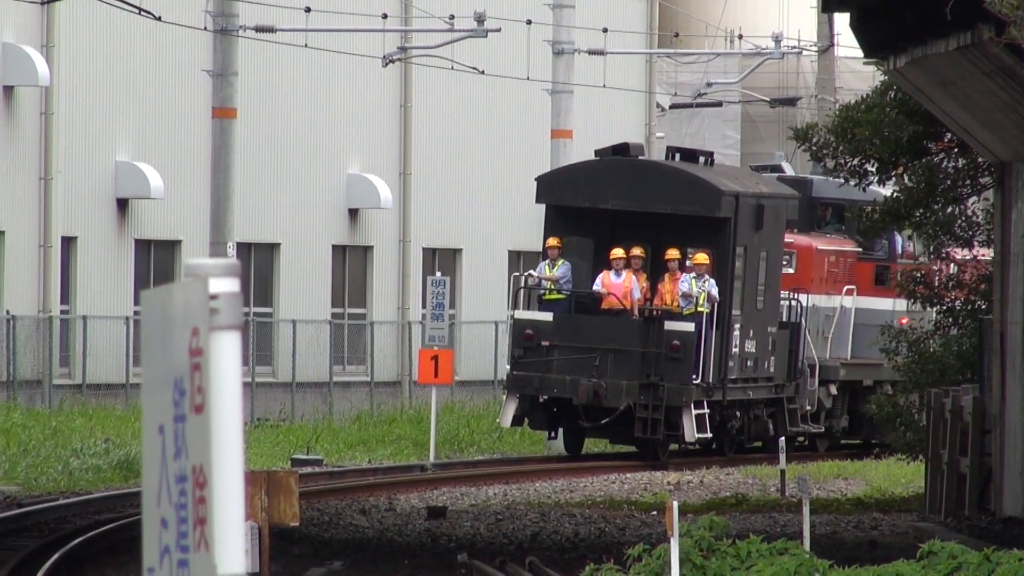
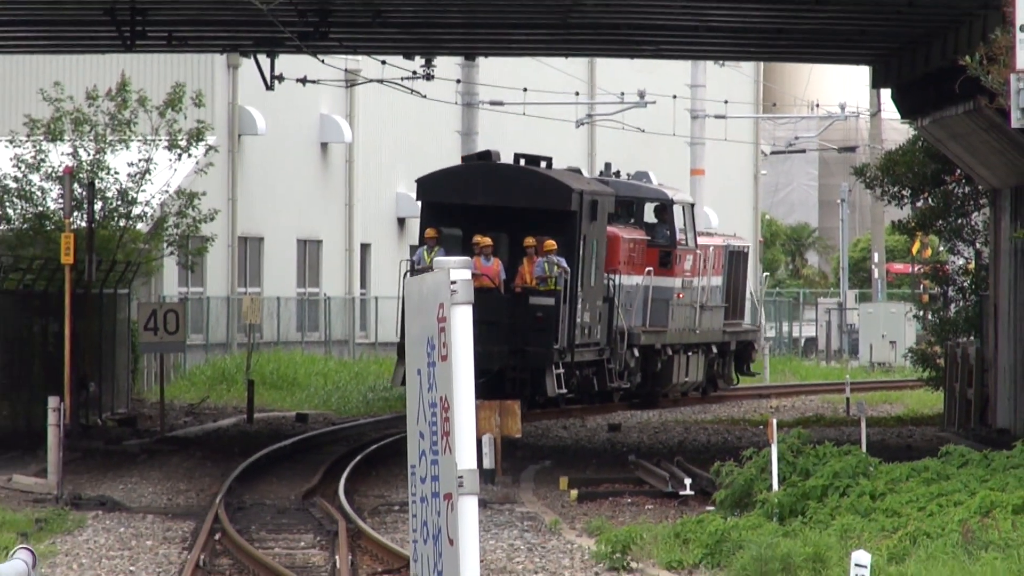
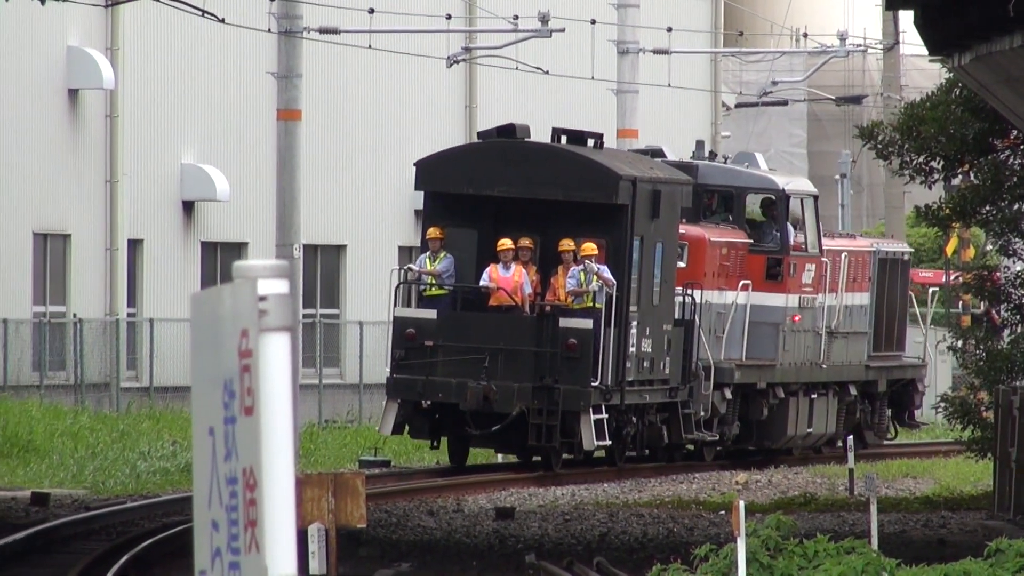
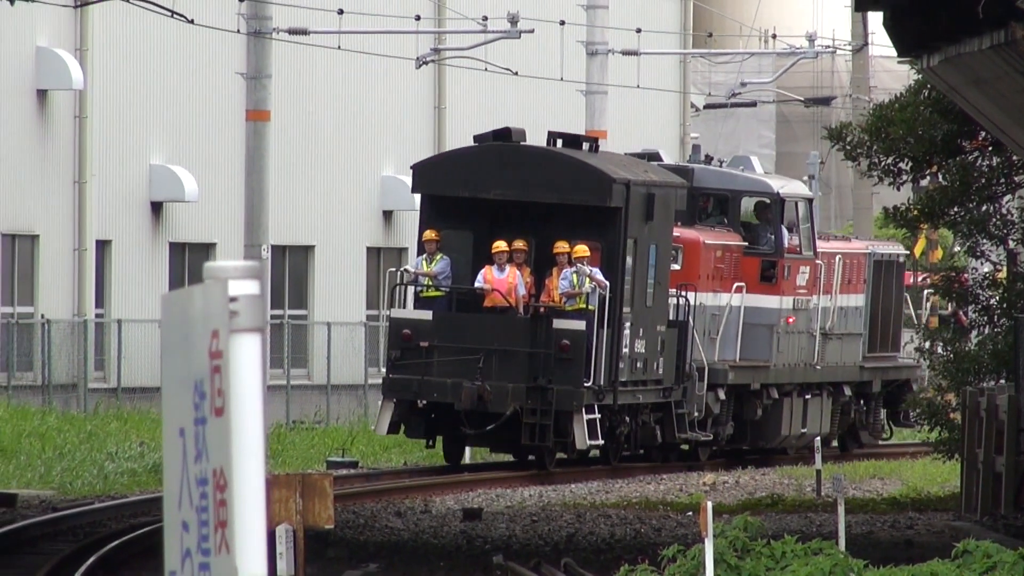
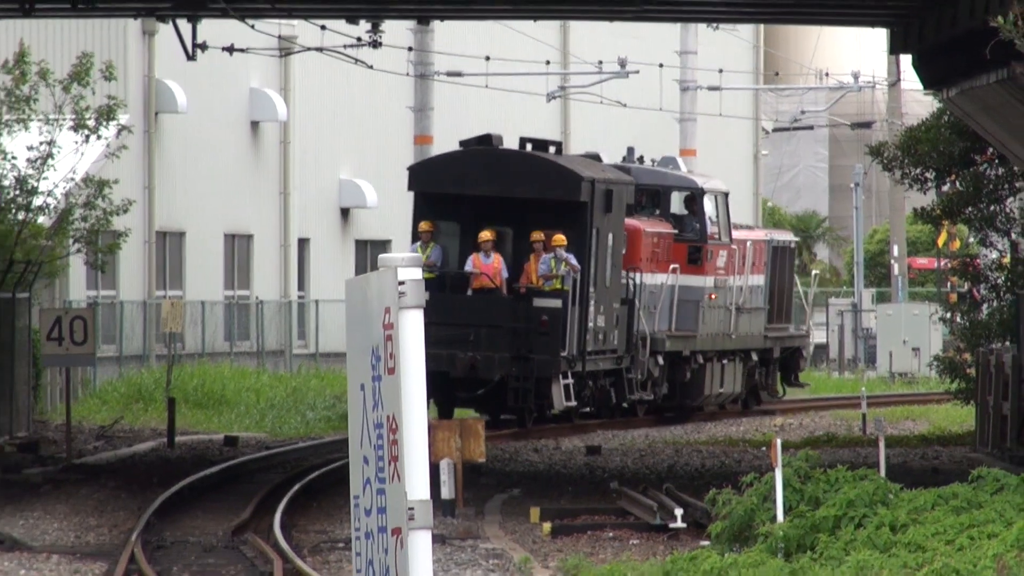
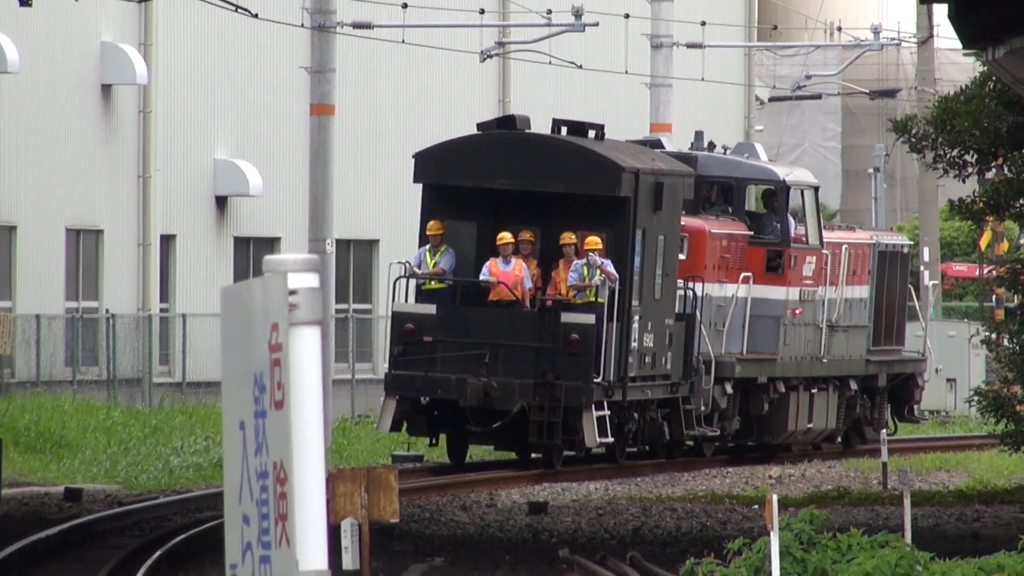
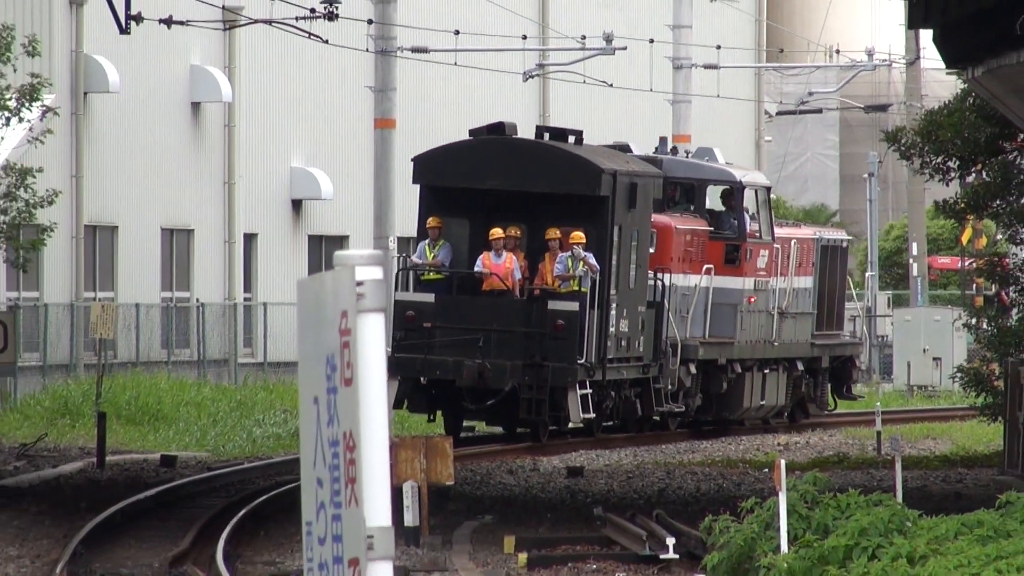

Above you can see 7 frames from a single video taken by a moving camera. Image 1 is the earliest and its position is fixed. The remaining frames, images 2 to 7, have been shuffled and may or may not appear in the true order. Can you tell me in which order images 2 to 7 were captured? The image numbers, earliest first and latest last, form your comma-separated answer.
4, 3, 6, 7, 5, 2
